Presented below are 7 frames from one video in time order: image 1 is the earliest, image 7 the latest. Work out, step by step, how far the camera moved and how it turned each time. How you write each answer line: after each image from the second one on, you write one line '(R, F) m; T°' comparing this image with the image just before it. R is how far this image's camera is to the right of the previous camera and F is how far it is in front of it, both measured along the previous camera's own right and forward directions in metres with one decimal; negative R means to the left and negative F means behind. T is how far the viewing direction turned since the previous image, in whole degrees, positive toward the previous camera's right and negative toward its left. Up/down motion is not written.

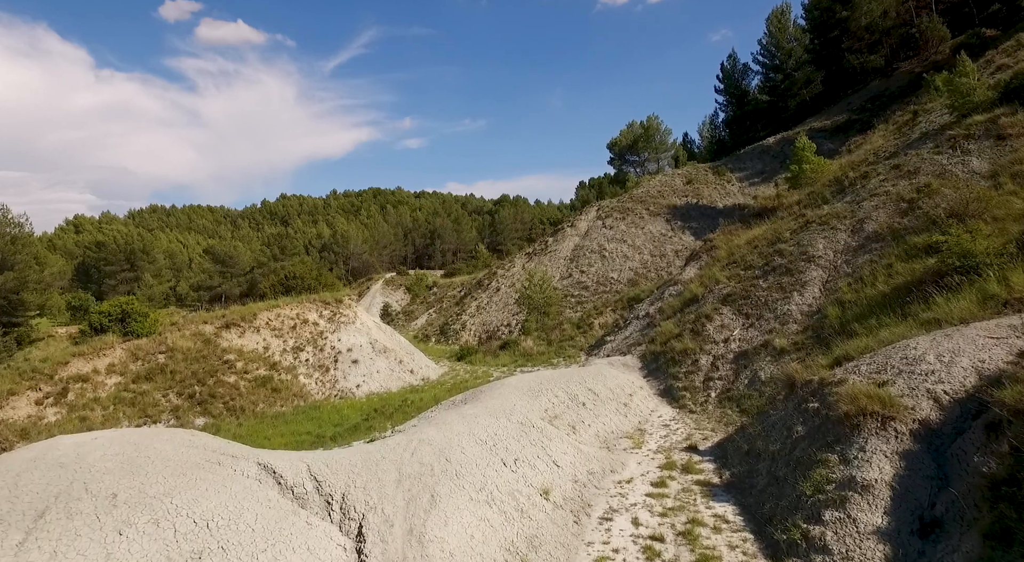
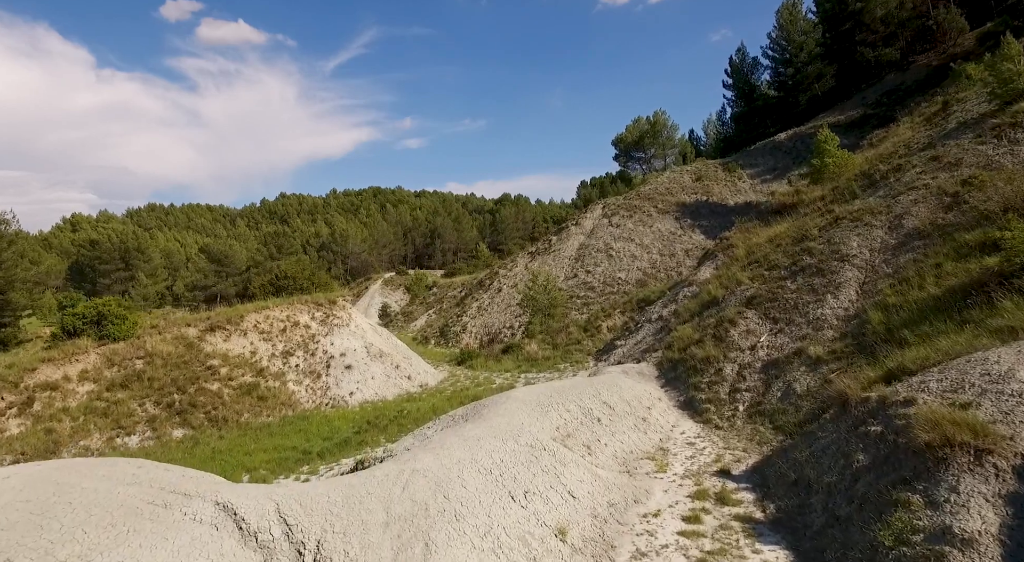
(-0.2, +1.6) m; 0°
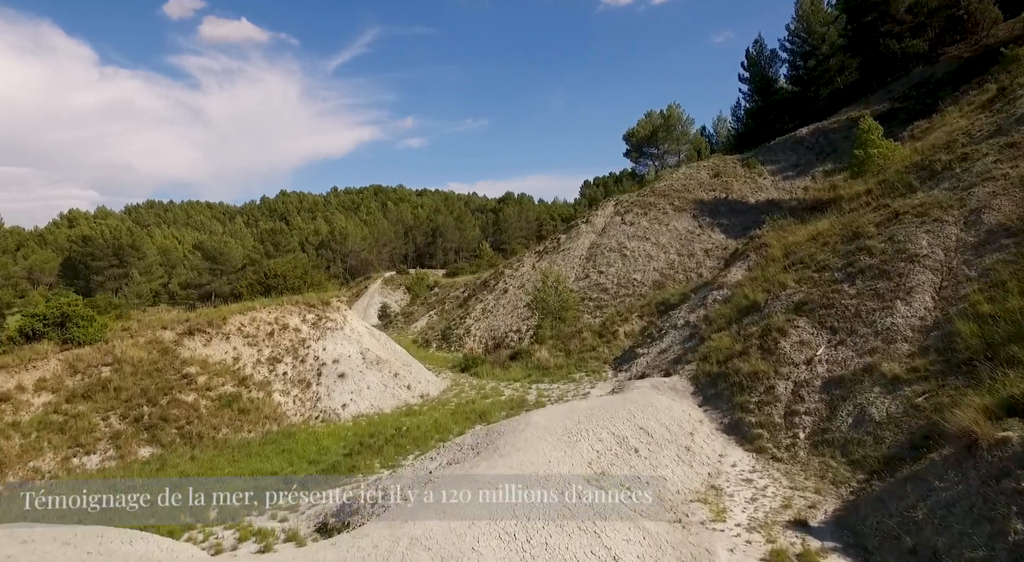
(-0.4, +2.3) m; 0°
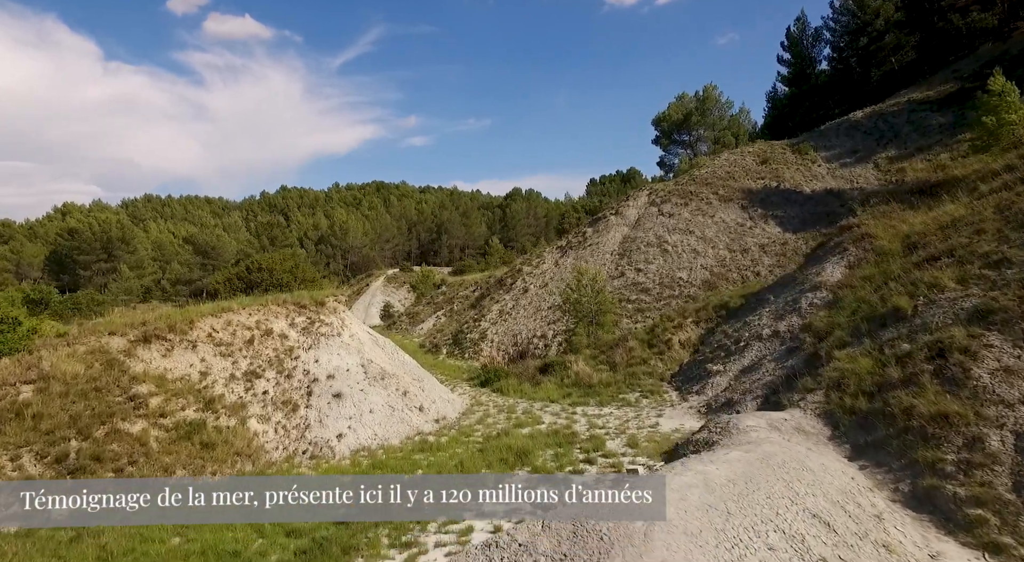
(-1.2, +4.5) m; 0°
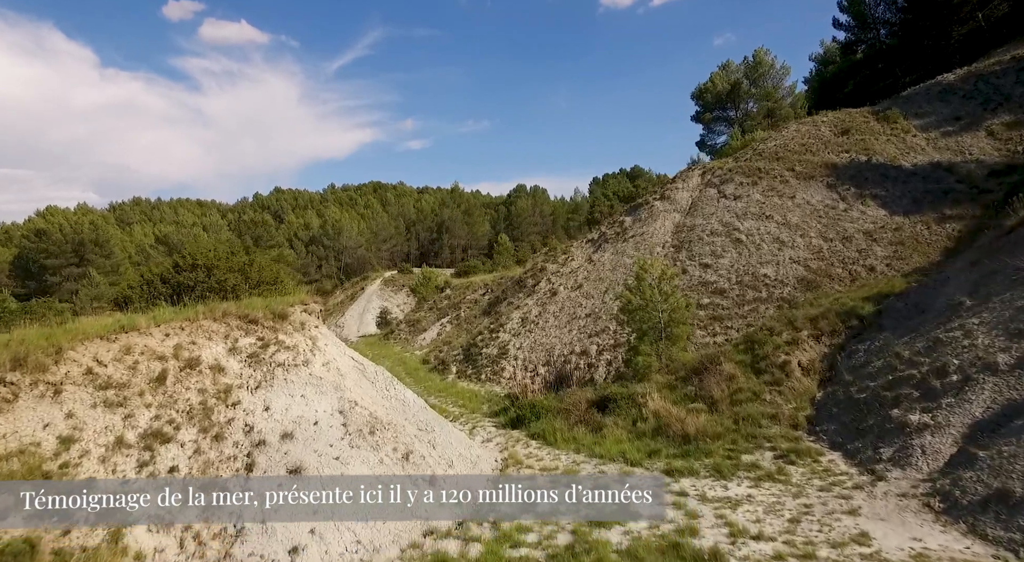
(-1.3, +6.7) m; 0°
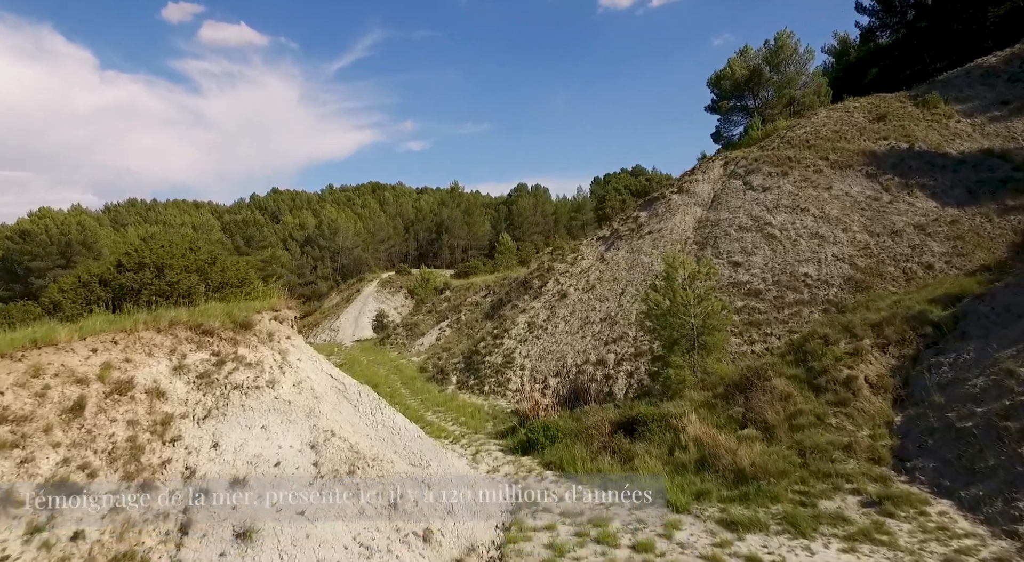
(-0.3, +2.5) m; 0°
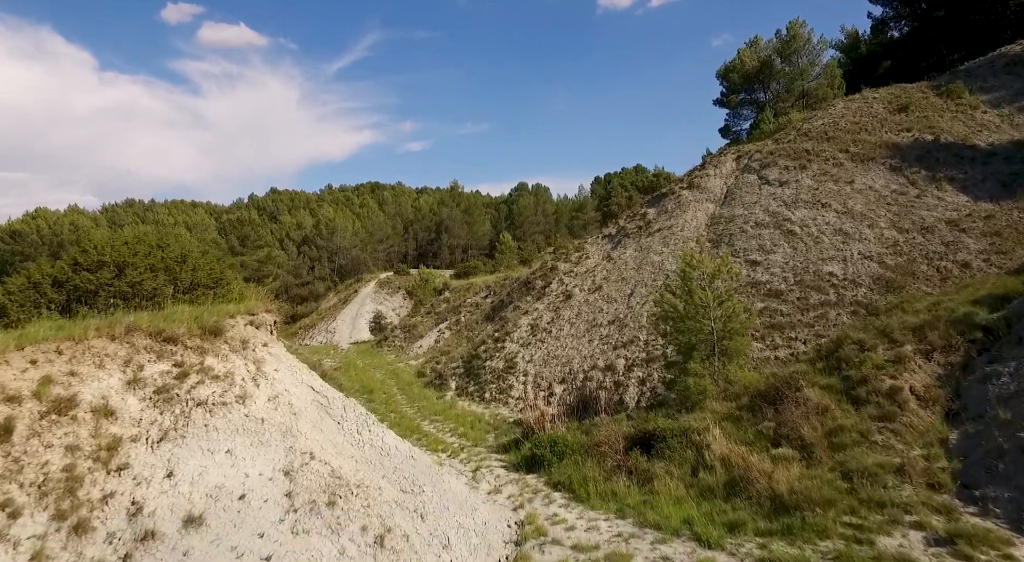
(-0.1, +1.4) m; 0°
